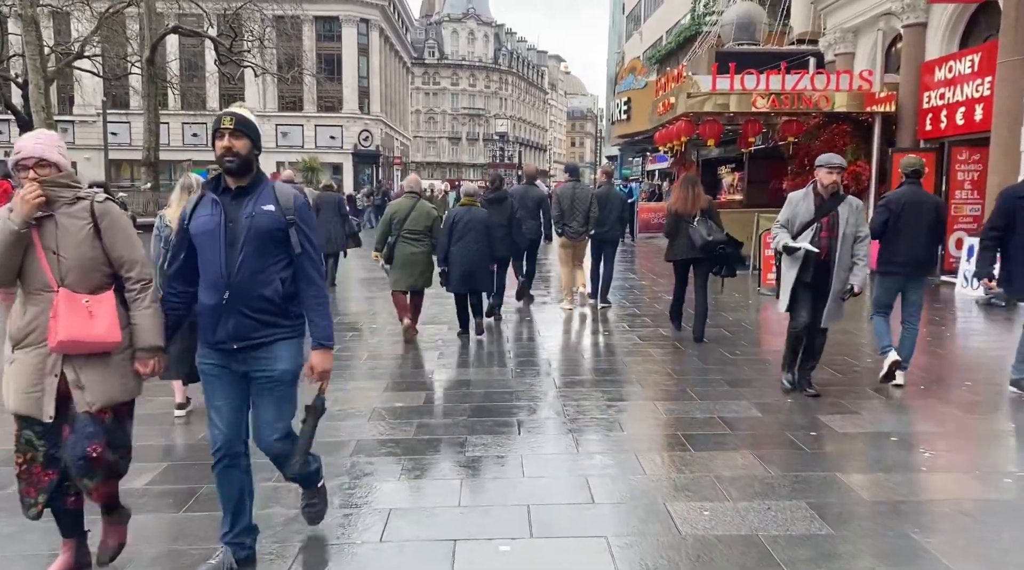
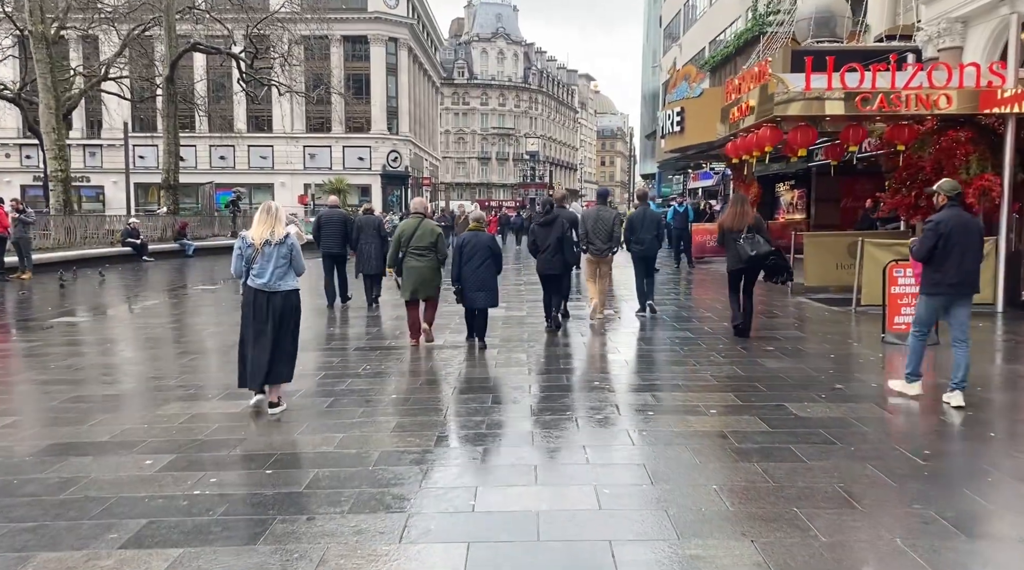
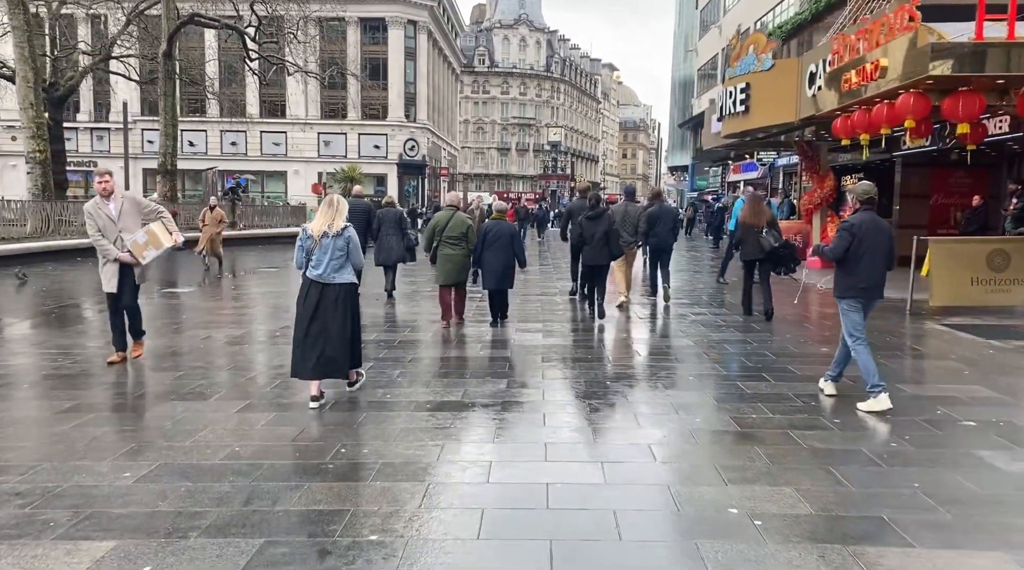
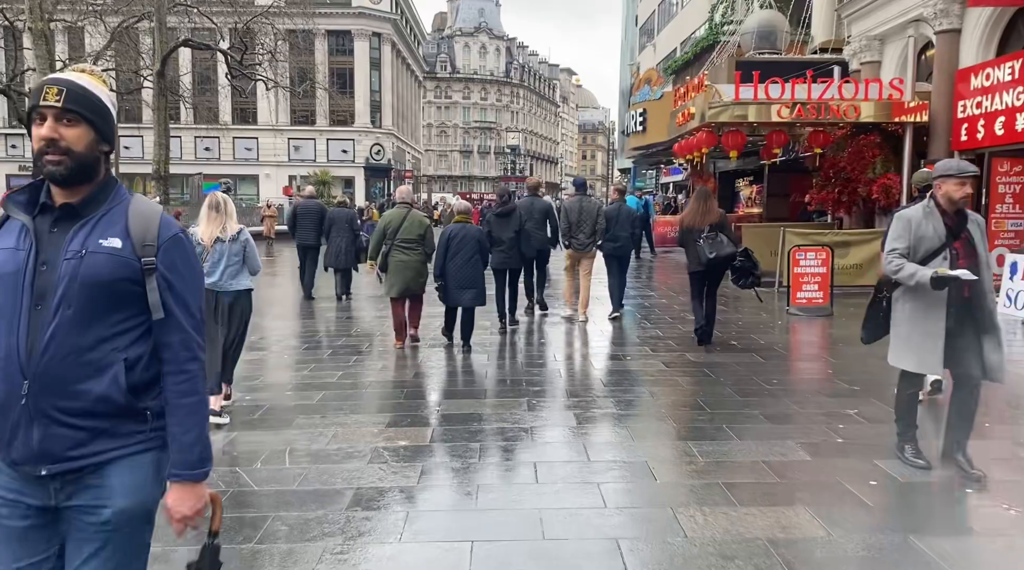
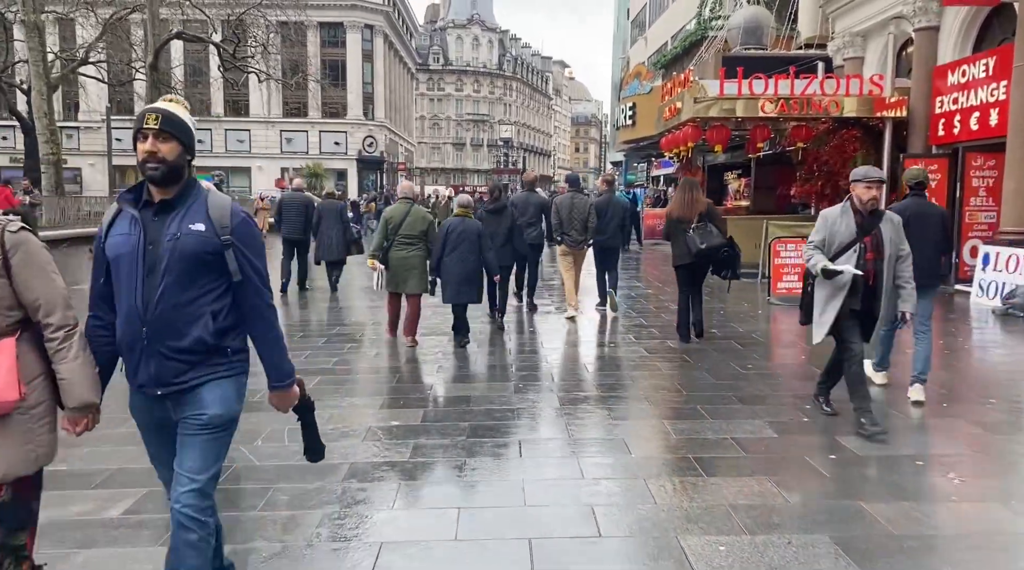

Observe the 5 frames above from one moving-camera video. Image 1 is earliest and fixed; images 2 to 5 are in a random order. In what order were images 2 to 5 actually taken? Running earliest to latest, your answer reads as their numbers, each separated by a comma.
5, 4, 2, 3
